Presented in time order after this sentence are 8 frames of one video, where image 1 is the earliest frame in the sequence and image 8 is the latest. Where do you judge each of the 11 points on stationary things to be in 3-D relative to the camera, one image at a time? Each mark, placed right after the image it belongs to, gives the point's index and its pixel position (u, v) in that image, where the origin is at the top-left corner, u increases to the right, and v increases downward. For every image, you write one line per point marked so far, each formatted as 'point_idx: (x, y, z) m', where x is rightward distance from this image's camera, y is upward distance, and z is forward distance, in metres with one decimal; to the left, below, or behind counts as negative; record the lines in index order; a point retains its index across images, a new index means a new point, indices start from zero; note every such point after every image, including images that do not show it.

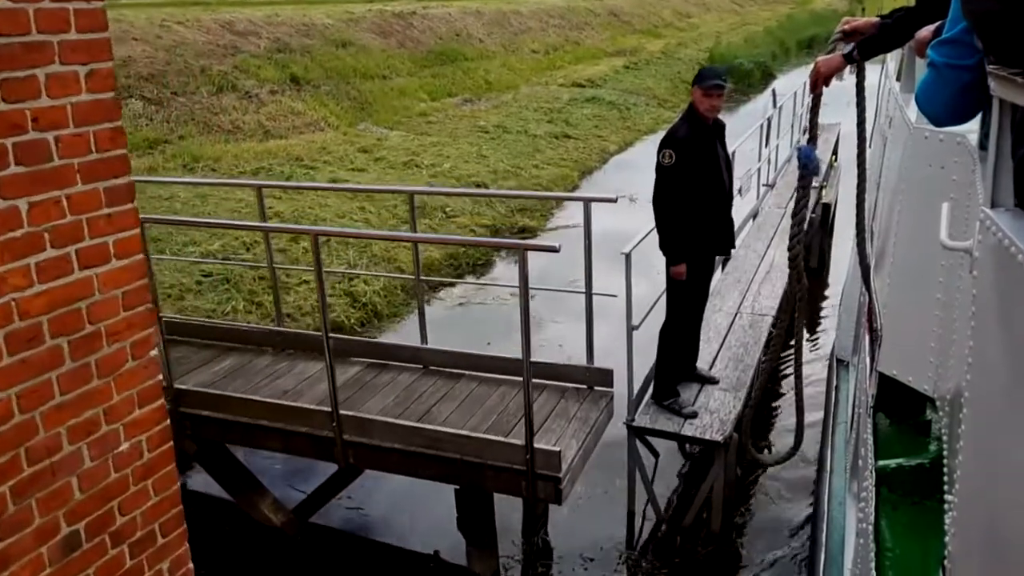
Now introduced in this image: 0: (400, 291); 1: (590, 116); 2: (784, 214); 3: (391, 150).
0: (-1.1, 0.0, +7.6) m
1: (+1.8, +3.8, +17.3) m
2: (+2.8, +0.8, +8.0) m
3: (-1.8, +2.1, +11.9) m
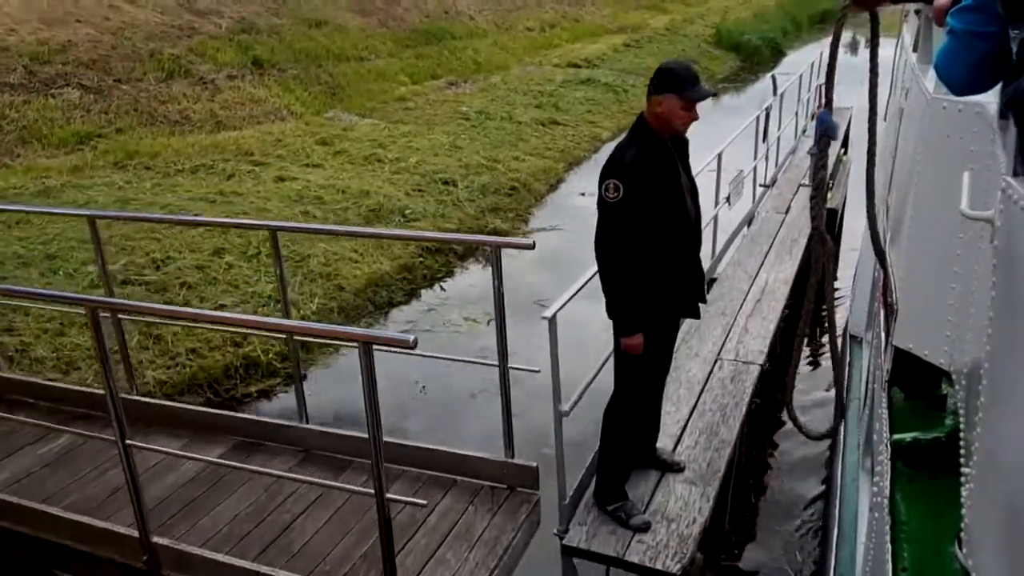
0: (-1.5, -0.2, +6.6) m
1: (+1.5, +3.9, +16.1) m
2: (+2.4, +0.6, +7.0) m
3: (-2.2, +2.0, +10.8) m
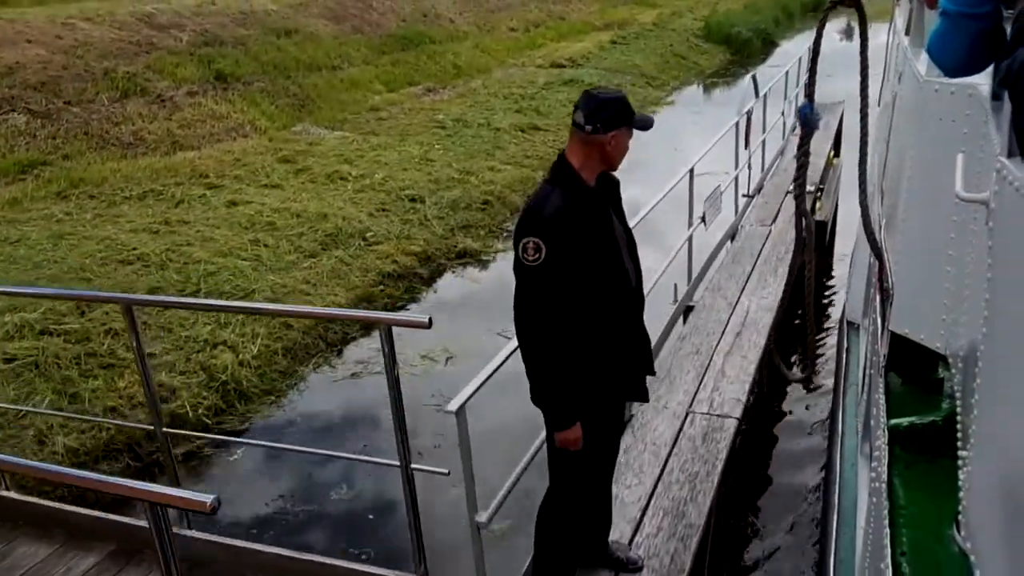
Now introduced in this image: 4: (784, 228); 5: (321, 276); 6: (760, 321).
0: (-1.8, -0.5, +6.0) m
1: (+1.1, +3.7, +15.5) m
2: (+2.1, +0.4, +6.4) m
3: (-2.5, +1.7, +10.3) m
4: (+2.2, +0.5, +6.5) m
5: (-1.7, +0.1, +7.0) m
6: (+1.5, -0.2, +4.8) m
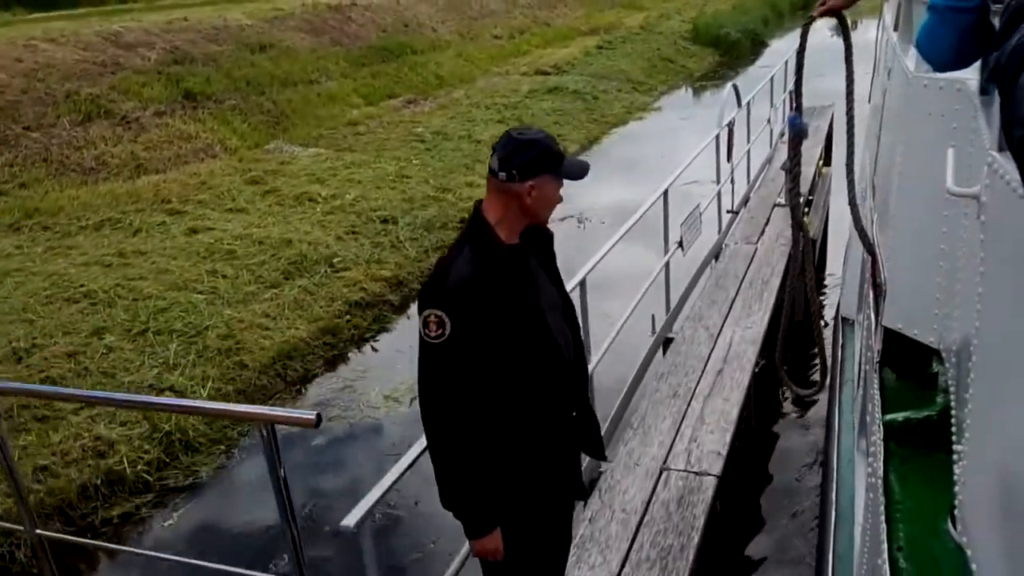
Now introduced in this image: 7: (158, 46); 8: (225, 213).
0: (-2.0, -0.8, +5.6) m
1: (+0.8, +3.4, +15.1) m
2: (+1.8, +0.3, +6.0) m
3: (-2.8, +1.4, +9.9) m
4: (+2.0, +0.3, +6.1) m
5: (-1.9, -0.2, +6.6) m
6: (+1.3, -0.4, +4.4) m
7: (-5.9, +4.1, +13.1) m
8: (-3.1, +0.8, +8.6) m
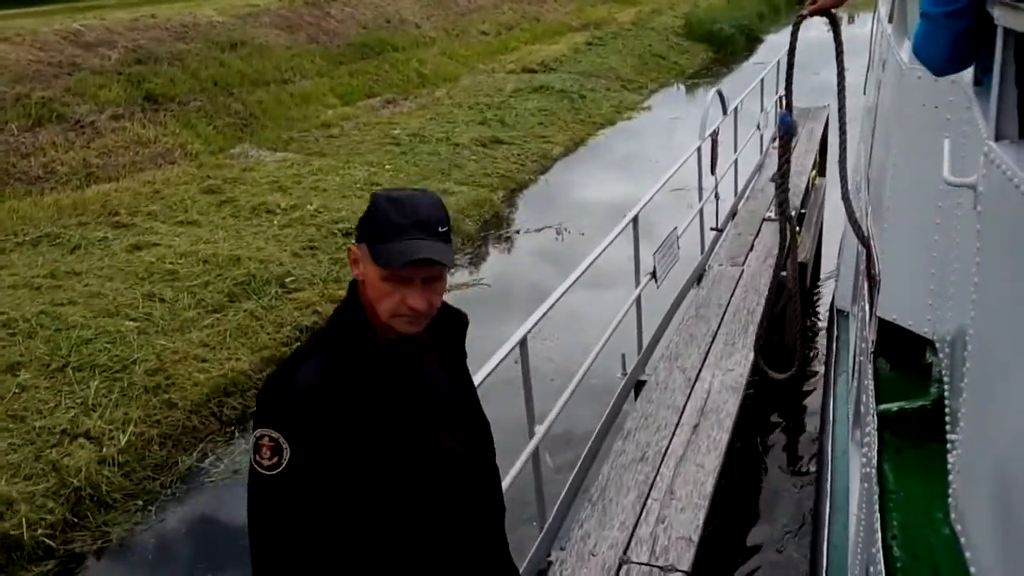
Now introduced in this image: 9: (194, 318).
0: (-2.2, -1.0, +5.0) m
1: (+0.4, +3.3, +14.5) m
2: (+1.6, +0.1, +5.4) m
3: (-3.1, +1.2, +9.3) m
4: (+1.7, +0.1, +5.5) m
5: (-2.2, -0.4, +6.0) m
6: (+1.0, -0.6, +3.9) m
7: (-6.2, +3.9, +12.5) m
8: (-3.4, +0.6, +8.0) m
9: (-2.5, -0.2, +6.2) m
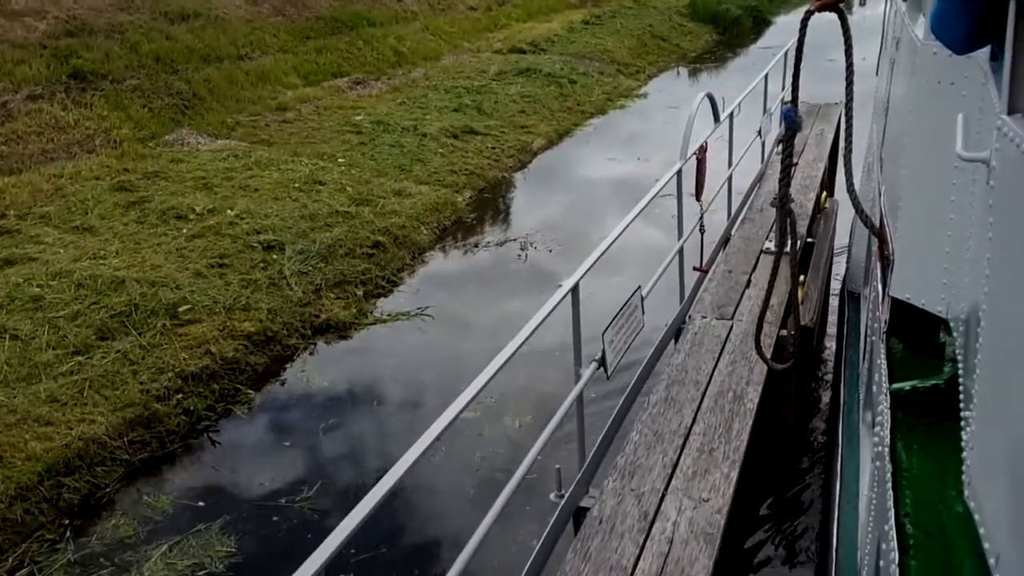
0: (-2.7, -1.3, +3.8) m
1: (+0.1, +3.2, +13.2) m
2: (+1.1, -0.3, +4.2) m
3: (-3.5, +1.1, +8.0) m
4: (+1.3, -0.2, +4.3) m
5: (-2.6, -0.6, +4.8) m
6: (+0.6, -1.0, +2.7) m
7: (-6.6, +3.9, +11.2) m
8: (-3.8, +0.5, +6.7) m
9: (-2.9, -0.5, +5.0) m
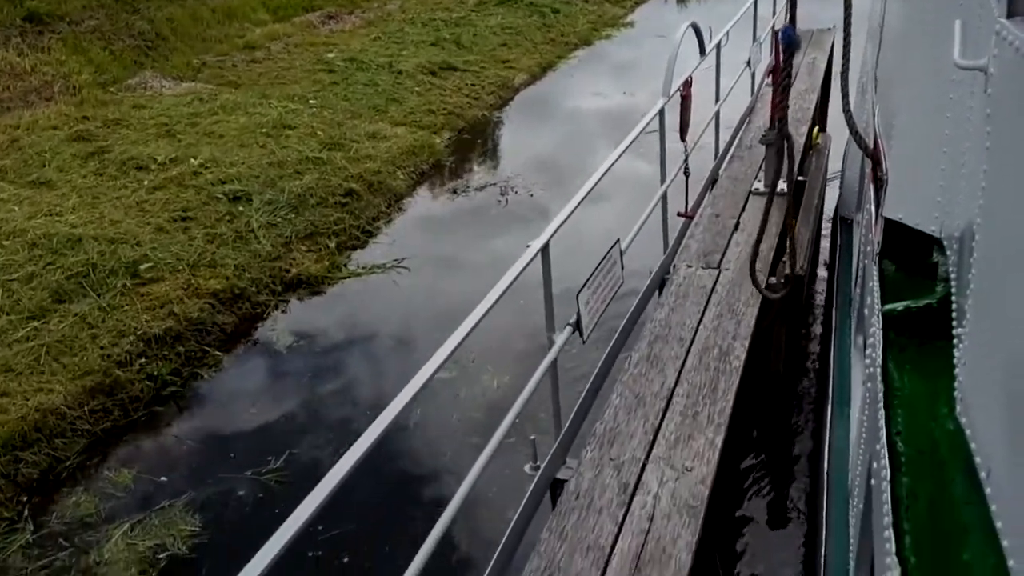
0: (-2.8, -1.1, +3.6) m
1: (-0.2, +4.2, +12.7) m
2: (+1.0, 0.0, +3.9) m
3: (-3.7, +1.6, +7.6) m
4: (+1.2, +0.1, +4.0) m
5: (-2.8, -0.4, +4.6) m
6: (+0.5, -0.8, +2.5) m
7: (-6.9, +4.5, +10.5) m
8: (-4.0, +0.8, +6.4) m
9: (-3.0, -0.2, +4.7) m
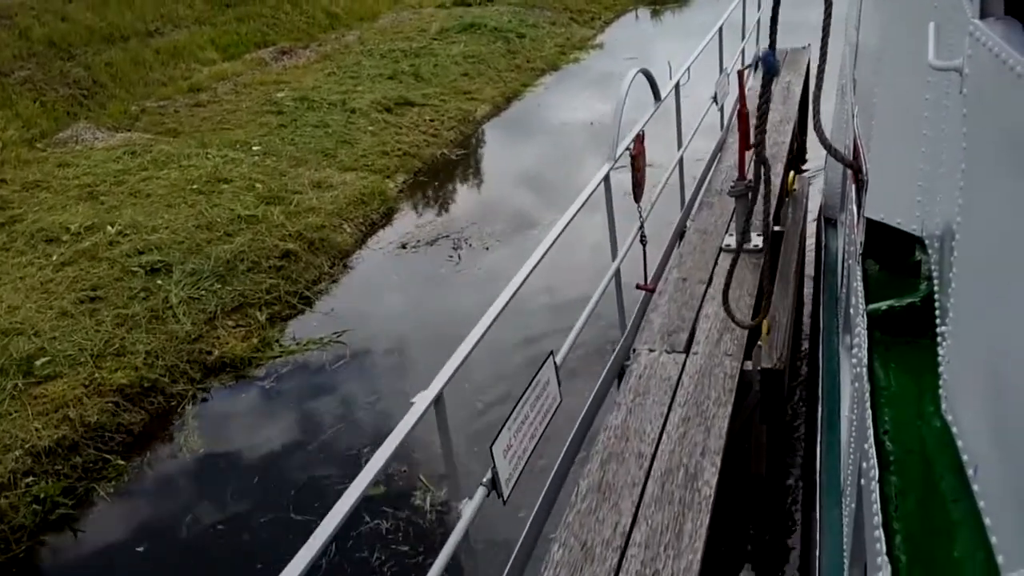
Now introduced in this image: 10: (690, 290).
0: (-3.0, -1.7, +3.0) m
1: (-0.8, +3.6, +12.1) m
2: (+0.7, -0.4, +3.3) m
3: (-4.1, +0.9, +7.0) m
4: (+0.9, -0.3, +3.4) m
5: (-3.1, -1.0, +3.9) m
6: (+0.3, -1.2, +1.9) m
7: (-7.4, +3.7, +9.9) m
8: (-4.3, +0.1, +5.8) m
9: (-3.3, -0.8, +4.1) m
10: (+0.9, 0.0, +4.0) m
